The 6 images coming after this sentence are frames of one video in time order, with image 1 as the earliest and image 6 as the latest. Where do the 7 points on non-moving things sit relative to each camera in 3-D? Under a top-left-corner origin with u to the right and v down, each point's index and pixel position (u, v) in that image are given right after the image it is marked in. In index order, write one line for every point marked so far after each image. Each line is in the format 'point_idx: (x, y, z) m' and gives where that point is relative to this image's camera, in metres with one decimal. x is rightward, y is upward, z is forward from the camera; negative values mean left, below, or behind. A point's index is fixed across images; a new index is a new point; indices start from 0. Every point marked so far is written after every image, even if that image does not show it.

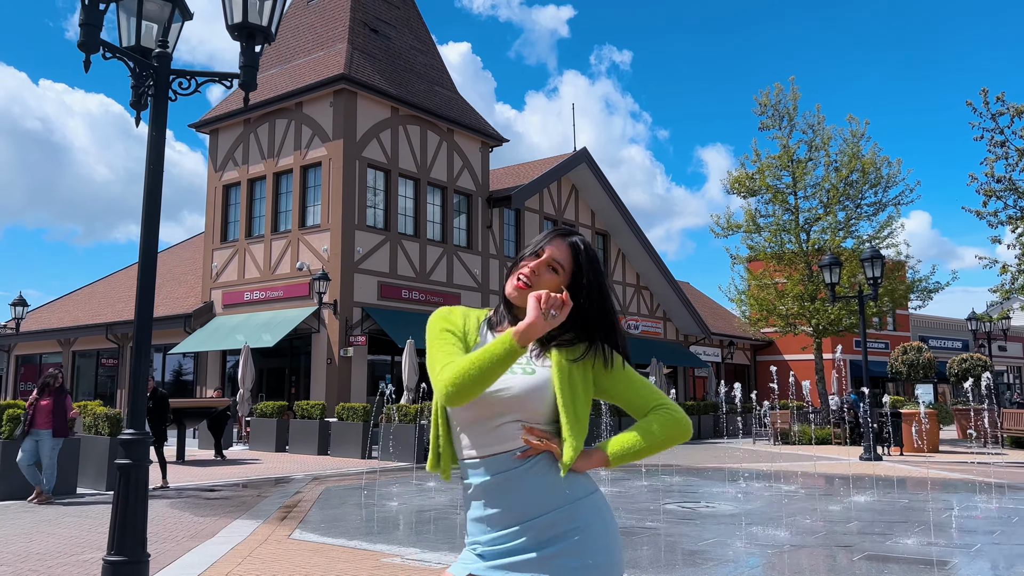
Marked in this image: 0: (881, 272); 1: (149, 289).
0: (+6.7, +0.3, +16.2) m
1: (-1.6, 0.0, +3.9) m
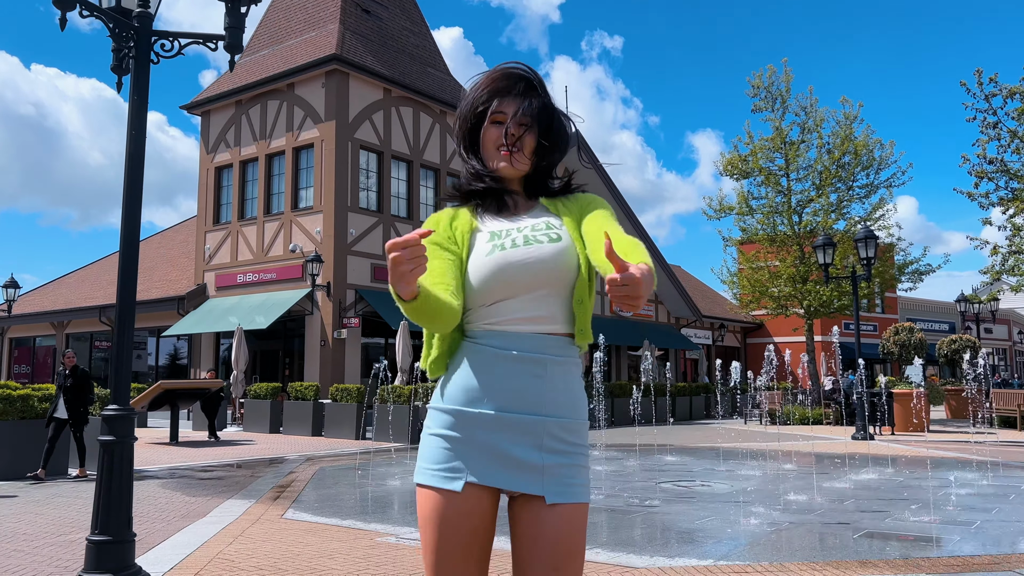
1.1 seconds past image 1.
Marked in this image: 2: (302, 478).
0: (+6.6, +0.6, +16.3) m
1: (-1.6, +0.1, +3.9) m
2: (-2.2, -2.0, +9.1) m
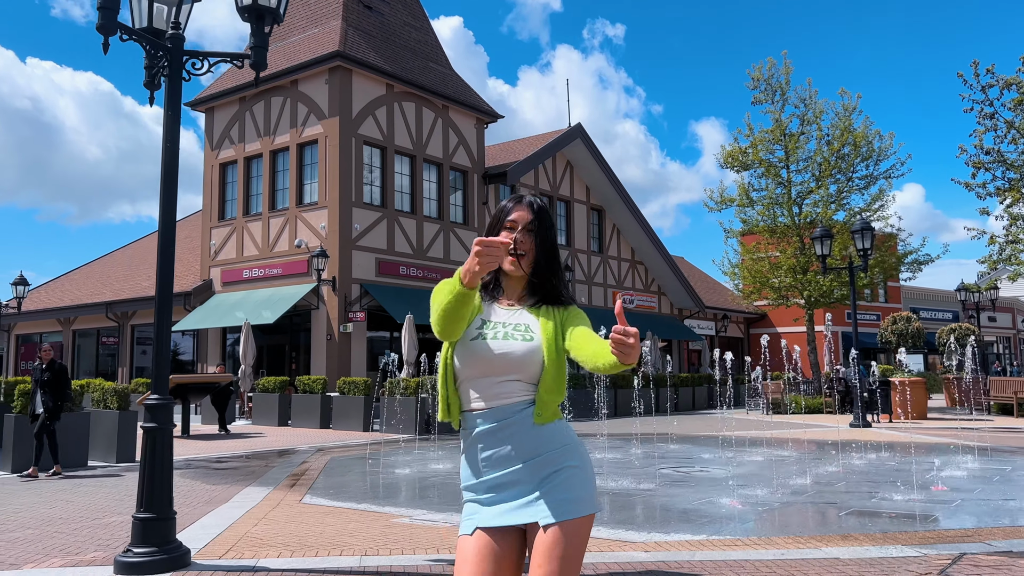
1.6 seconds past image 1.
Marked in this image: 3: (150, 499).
0: (+6.7, +0.8, +16.5) m
1: (-1.6, +0.1, +4.2) m
2: (-2.1, -1.9, +9.4) m
3: (-1.5, -0.9, +3.8) m
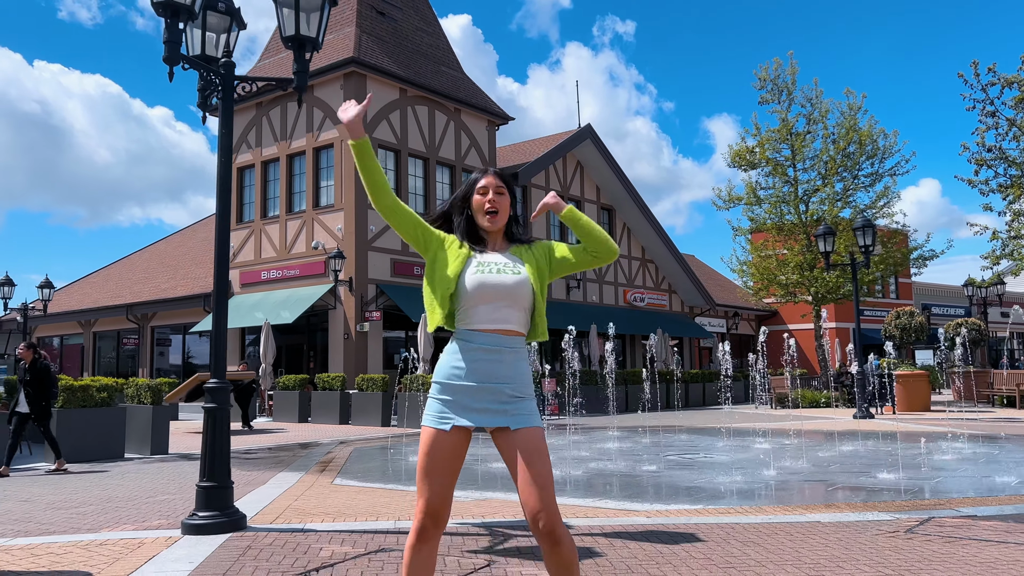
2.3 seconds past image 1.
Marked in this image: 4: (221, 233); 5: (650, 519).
0: (+6.9, +0.9, +16.9) m
1: (-1.5, +0.1, +4.7) m
2: (-2.0, -1.9, +10.0) m
3: (-1.5, -0.9, +4.3) m
4: (-1.5, +0.3, +4.7) m
5: (+0.7, -1.2, +4.6) m
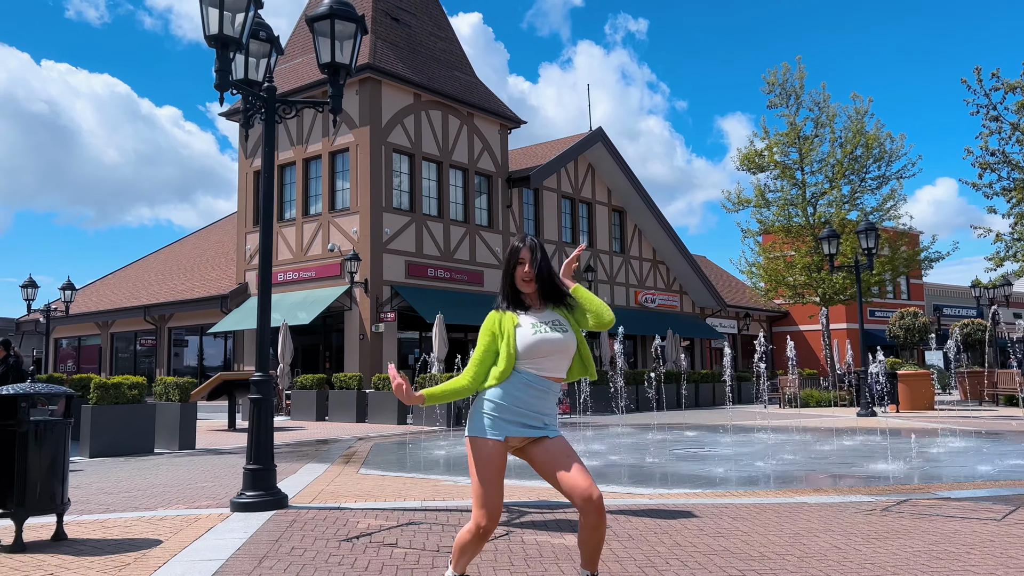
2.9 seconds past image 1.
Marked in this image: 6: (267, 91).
0: (+7.2, +0.9, +17.3) m
1: (-1.4, +0.1, +5.2) m
2: (-1.8, -1.9, +10.5) m
3: (-1.4, -0.9, +4.8) m
4: (-1.5, +0.3, +5.2) m
5: (+0.8, -1.2, +5.1) m
6: (-1.5, +1.2, +5.3) m
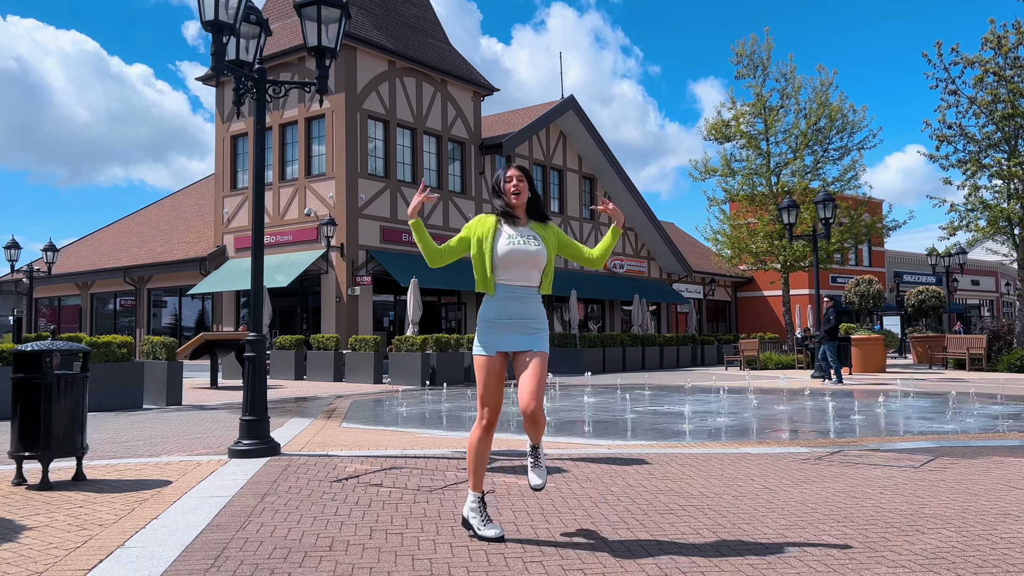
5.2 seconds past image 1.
0: (+6.7, +1.5, +17.9) m
1: (-1.6, +0.3, +5.6) m
2: (-2.1, -1.5, +10.9) m
3: (-1.5, -0.7, +5.2) m
4: (-1.6, +0.5, +5.6) m
5: (+0.6, -1.0, +5.6) m
6: (-1.6, +1.4, +5.6) m
